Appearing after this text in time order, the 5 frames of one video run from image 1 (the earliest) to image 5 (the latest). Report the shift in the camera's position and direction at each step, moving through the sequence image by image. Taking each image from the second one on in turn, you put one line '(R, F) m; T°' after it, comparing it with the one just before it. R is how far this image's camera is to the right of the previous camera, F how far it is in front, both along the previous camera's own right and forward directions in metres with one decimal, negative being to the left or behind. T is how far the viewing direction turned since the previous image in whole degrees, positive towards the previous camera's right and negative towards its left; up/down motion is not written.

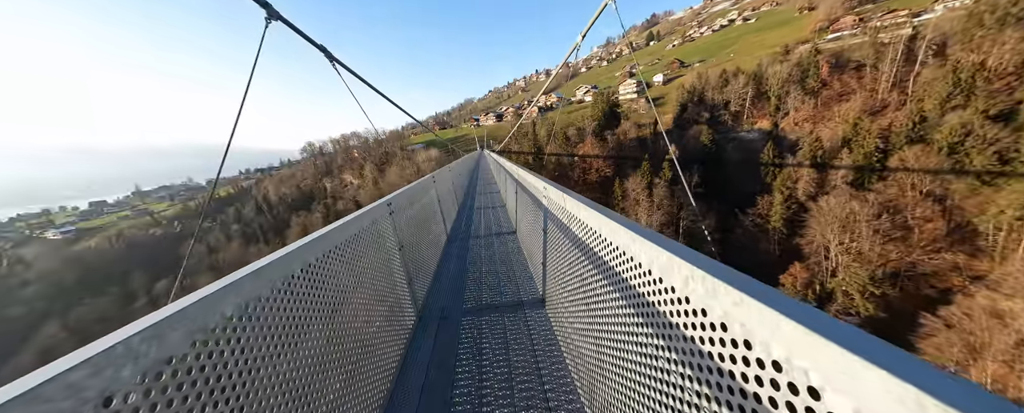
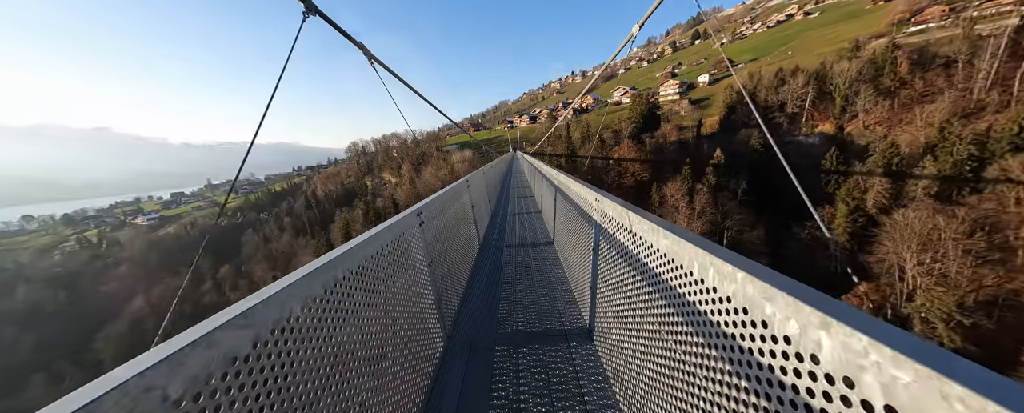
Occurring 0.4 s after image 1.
(-0.9, 0.0) m; -4°
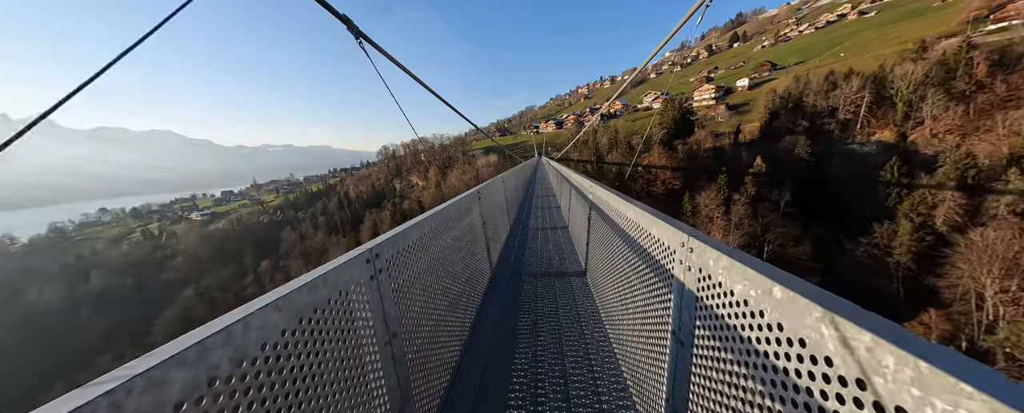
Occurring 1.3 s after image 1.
(-0.7, 0.0) m; -3°
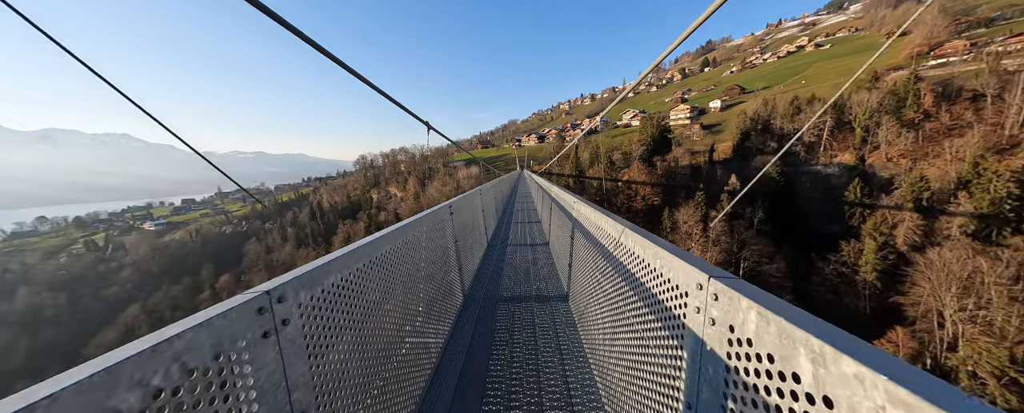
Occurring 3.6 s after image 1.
(+0.7, +0.2) m; +2°
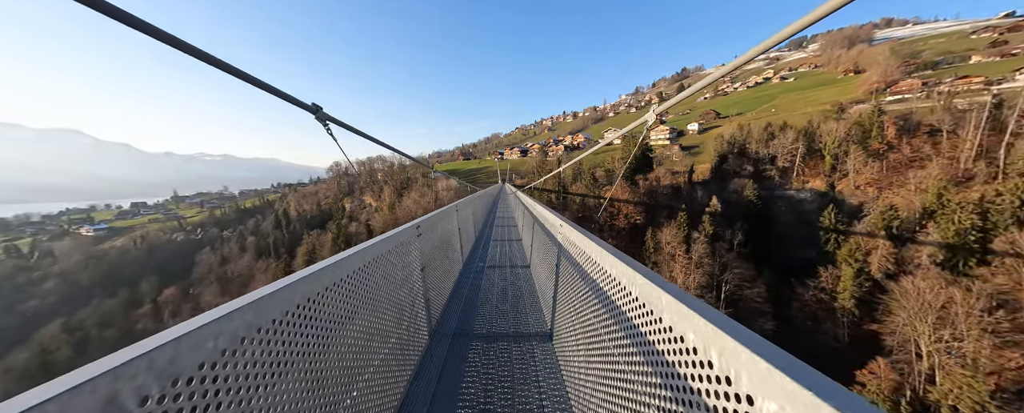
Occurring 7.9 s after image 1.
(+0.8, +0.4) m; +2°
